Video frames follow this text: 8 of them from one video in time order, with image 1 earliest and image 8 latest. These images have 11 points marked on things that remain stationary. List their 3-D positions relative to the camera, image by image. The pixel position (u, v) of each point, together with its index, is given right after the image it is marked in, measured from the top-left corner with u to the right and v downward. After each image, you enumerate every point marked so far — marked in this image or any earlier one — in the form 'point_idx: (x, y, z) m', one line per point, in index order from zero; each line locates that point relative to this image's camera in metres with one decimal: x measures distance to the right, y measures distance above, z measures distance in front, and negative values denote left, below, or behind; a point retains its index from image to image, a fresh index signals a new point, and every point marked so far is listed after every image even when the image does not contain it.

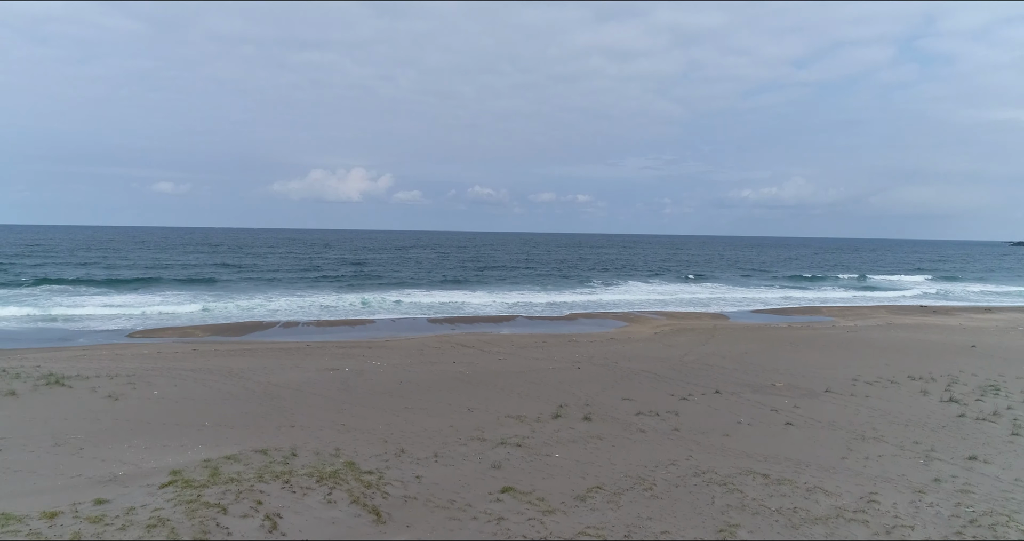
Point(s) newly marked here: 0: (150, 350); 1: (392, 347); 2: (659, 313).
0: (-12.6, -2.8, +11.9) m
1: (-4.3, -2.9, +12.6) m
2: (+8.1, -2.3, +19.0) m
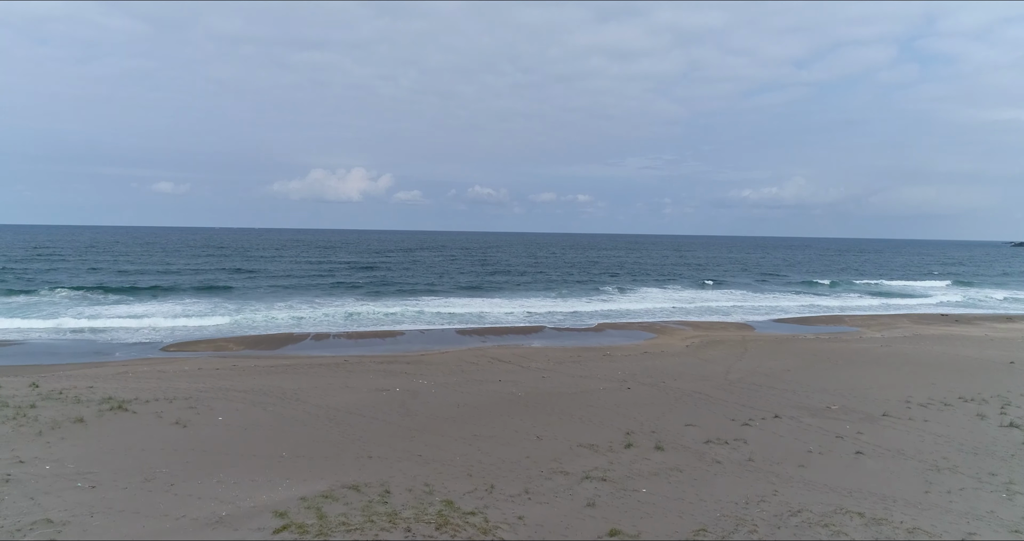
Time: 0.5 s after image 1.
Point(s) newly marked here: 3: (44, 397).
0: (-11.2, -3.4, +12.0) m
1: (-2.9, -3.5, +12.6) m
2: (+9.5, -2.9, +19.0) m
3: (-11.5, -3.1, +8.4) m
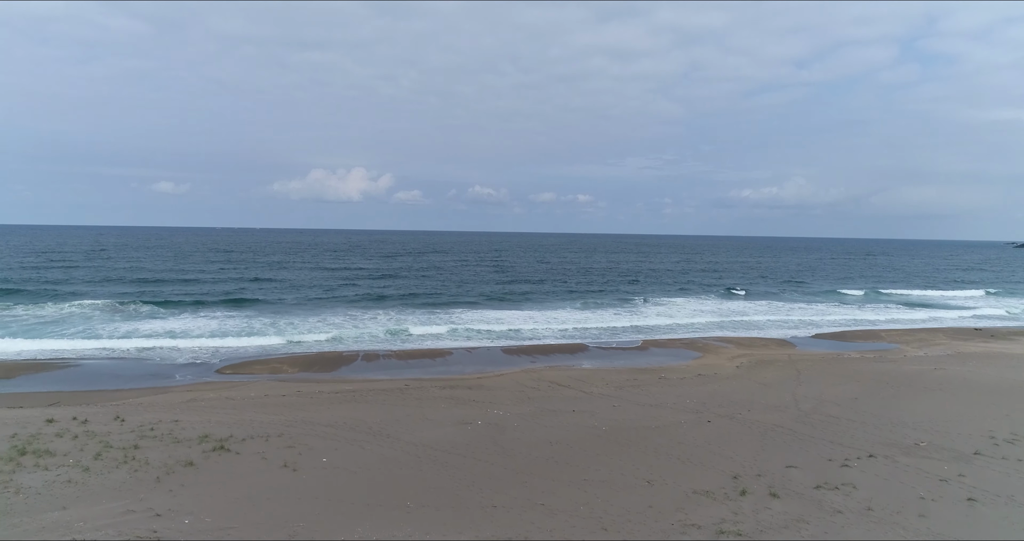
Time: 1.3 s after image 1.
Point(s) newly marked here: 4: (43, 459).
0: (-8.9, -4.3, +12.0) m
1: (-0.6, -4.4, +12.7) m
2: (+11.8, -3.8, +19.1) m
3: (-9.2, -4.1, +8.5) m
4: (-10.0, -4.0, +7.4) m
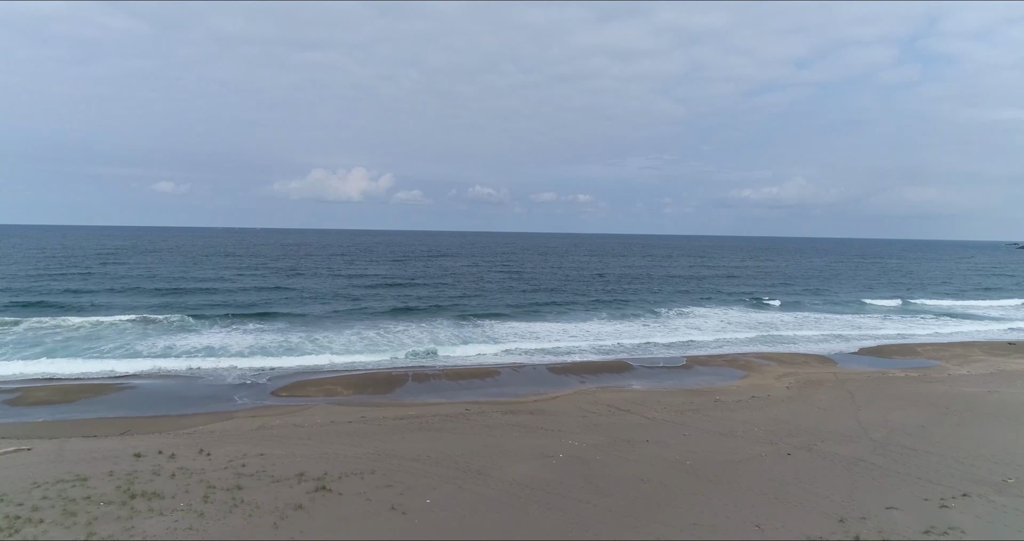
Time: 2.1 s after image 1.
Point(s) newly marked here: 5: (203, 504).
0: (-6.6, -5.3, +12.1) m
1: (+1.6, -5.4, +12.8) m
2: (+14.1, -4.8, +19.1) m
3: (-6.9, -5.0, +8.6) m
4: (-7.7, -5.0, +7.4) m
5: (-6.7, -5.0, +7.4) m
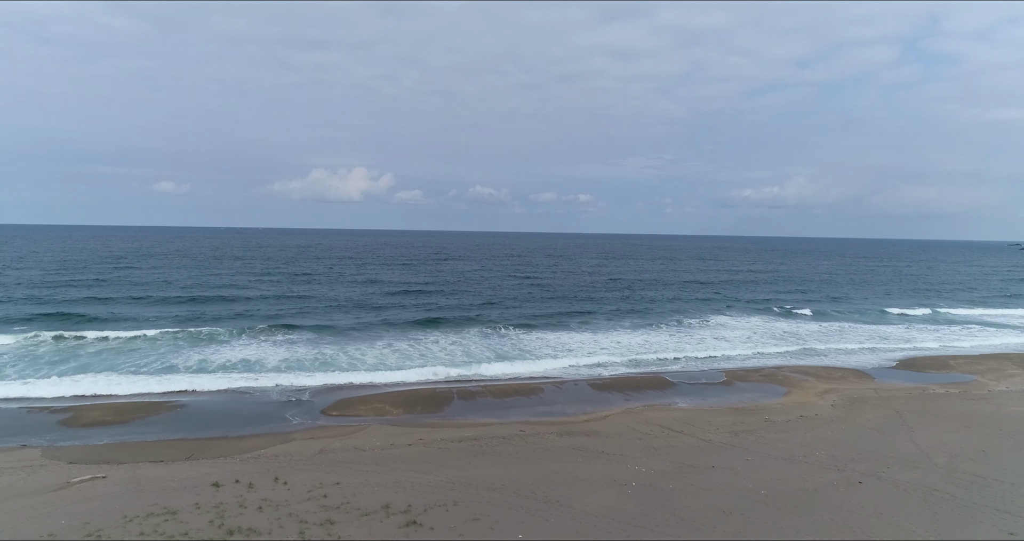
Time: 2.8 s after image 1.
0: (-4.6, -6.1, +12.2) m
1: (+3.7, -6.2, +12.8) m
2: (+16.2, -5.6, +19.2) m
3: (-4.9, -5.9, +8.6) m
4: (-5.7, -5.8, +7.5) m
5: (-4.6, -5.9, +7.5) m
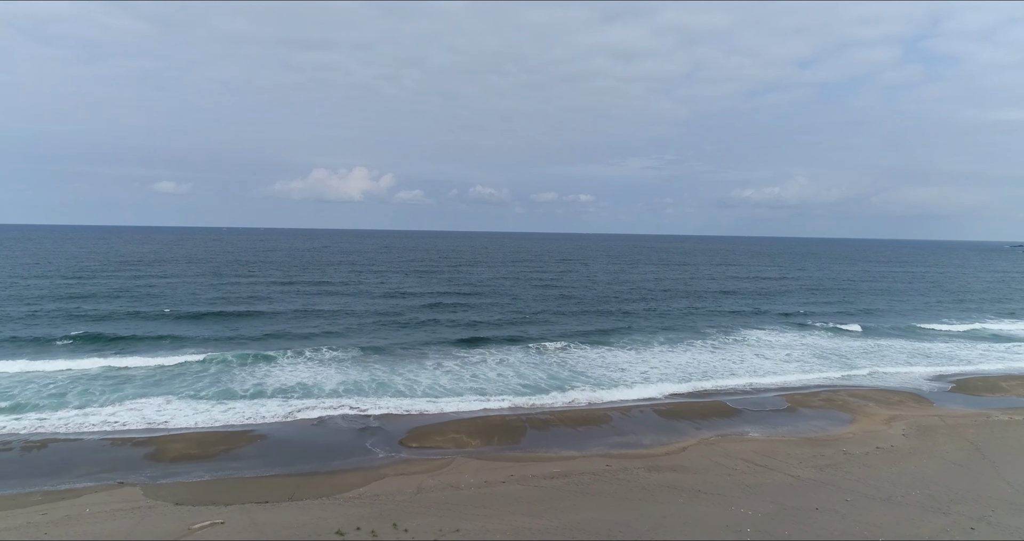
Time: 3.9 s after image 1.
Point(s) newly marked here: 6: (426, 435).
0: (-1.2, -7.5, +12.3) m
1: (+7.1, -7.6, +12.9) m
2: (+19.5, -7.0, +19.3) m
3: (-1.5, -7.3, +8.7) m
4: (-2.3, -7.2, +7.6) m
5: (-1.3, -7.3, +7.6) m
6: (-3.9, -7.3, +15.3) m
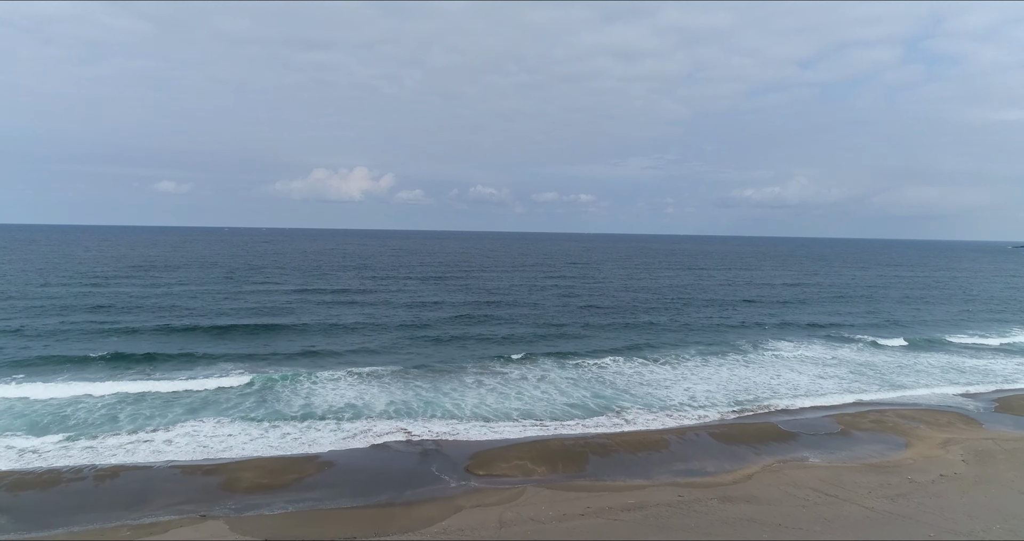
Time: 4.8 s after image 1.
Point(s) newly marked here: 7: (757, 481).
0: (+1.6, -8.8, +12.3) m
1: (+9.9, -8.8, +13.0) m
2: (+22.3, -8.2, +19.4) m
3: (+1.3, -8.5, +8.8) m
4: (+0.5, -8.5, +7.7) m
5: (+1.6, -8.5, +7.7) m
6: (-1.1, -8.5, +15.4) m
7: (+10.2, -8.8, +14.3) m
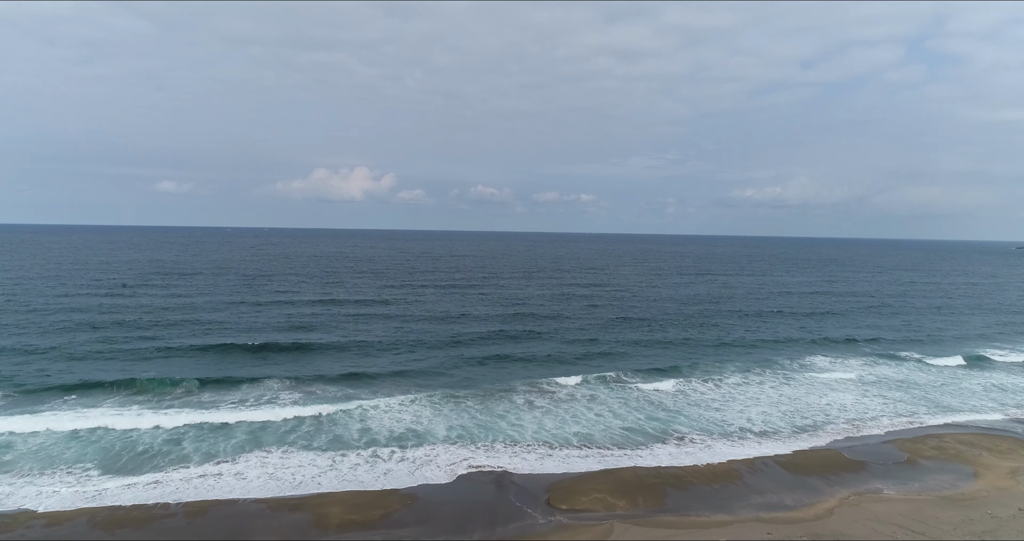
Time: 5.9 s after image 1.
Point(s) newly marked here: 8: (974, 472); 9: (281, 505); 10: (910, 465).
0: (+5.2, -10.3, +12.5) m
1: (+13.5, -10.4, +13.1) m
2: (+25.9, -9.8, +19.5) m
3: (+4.9, -10.1, +8.9) m
4: (+4.1, -10.0, +7.8) m
5: (+5.1, -10.1, +7.8) m
6: (+2.5, -10.1, +15.5) m
7: (+13.7, -10.3, +14.4) m
8: (+23.2, -10.1, +17.4) m
9: (-9.9, -10.0, +14.7) m
10: (+20.5, -10.0, +17.9) m
